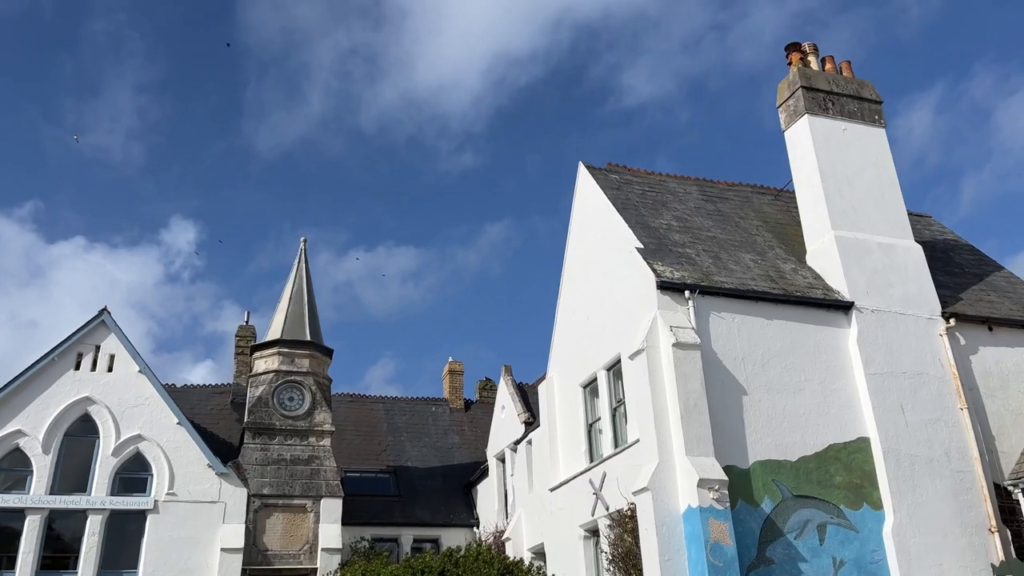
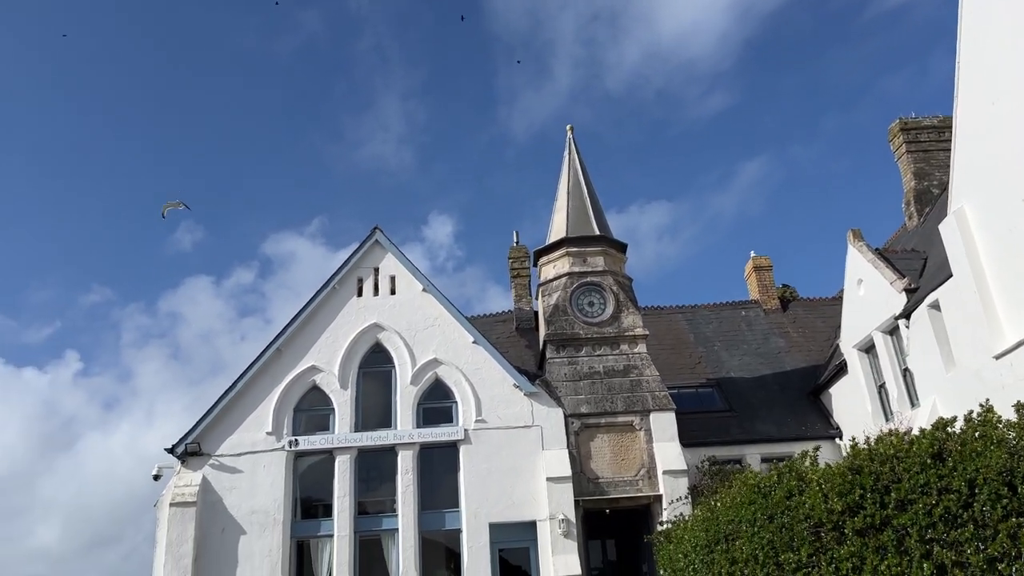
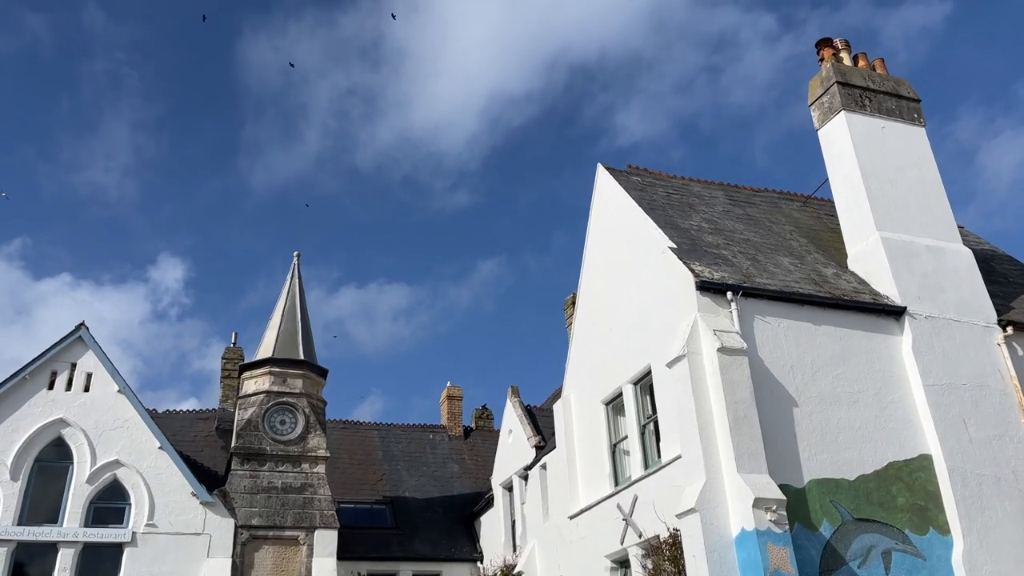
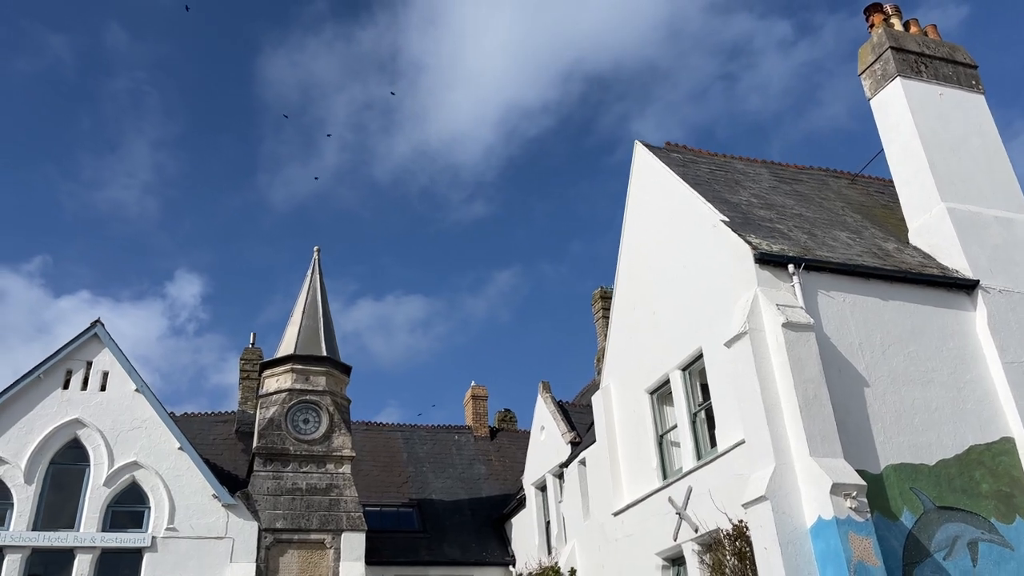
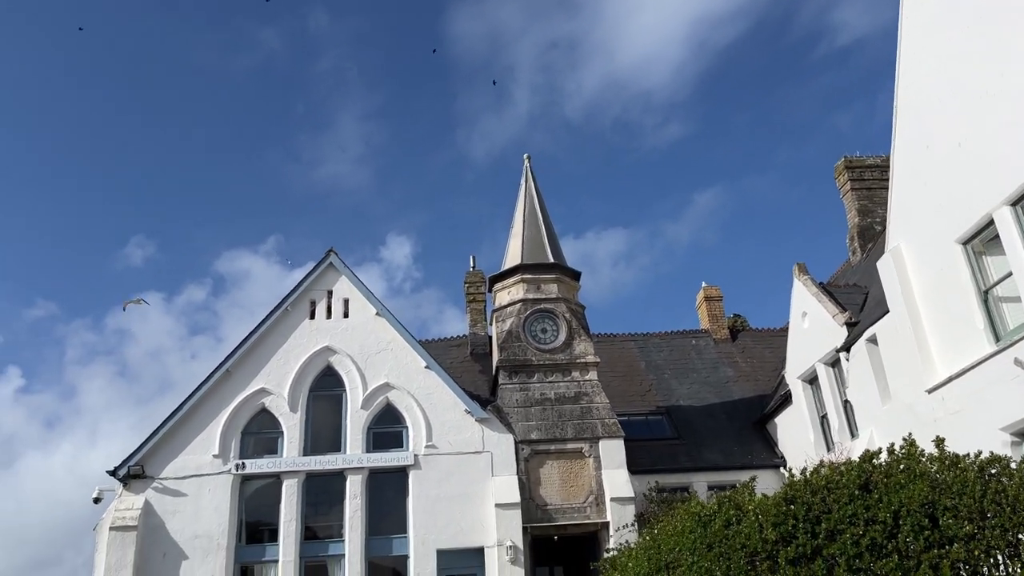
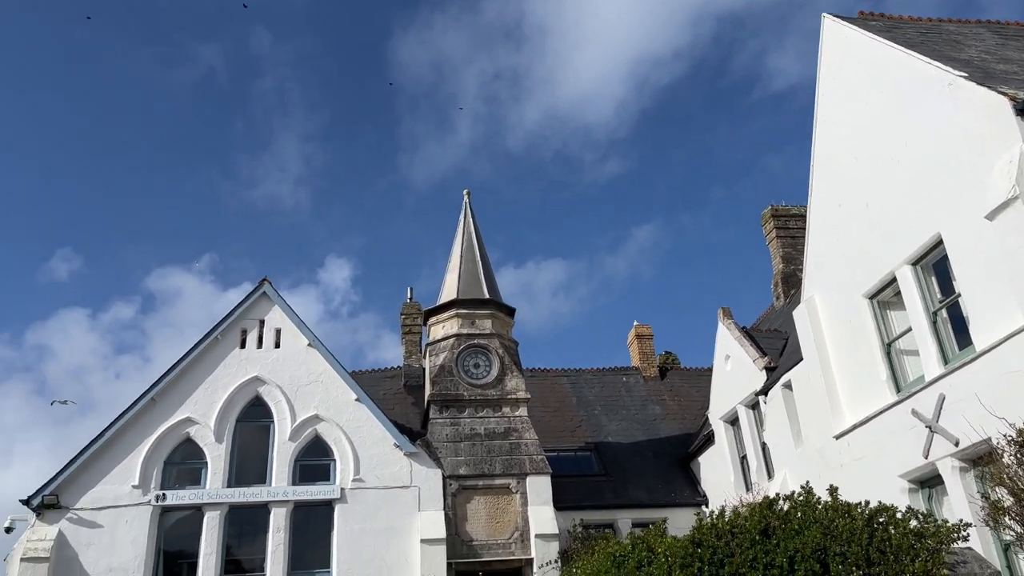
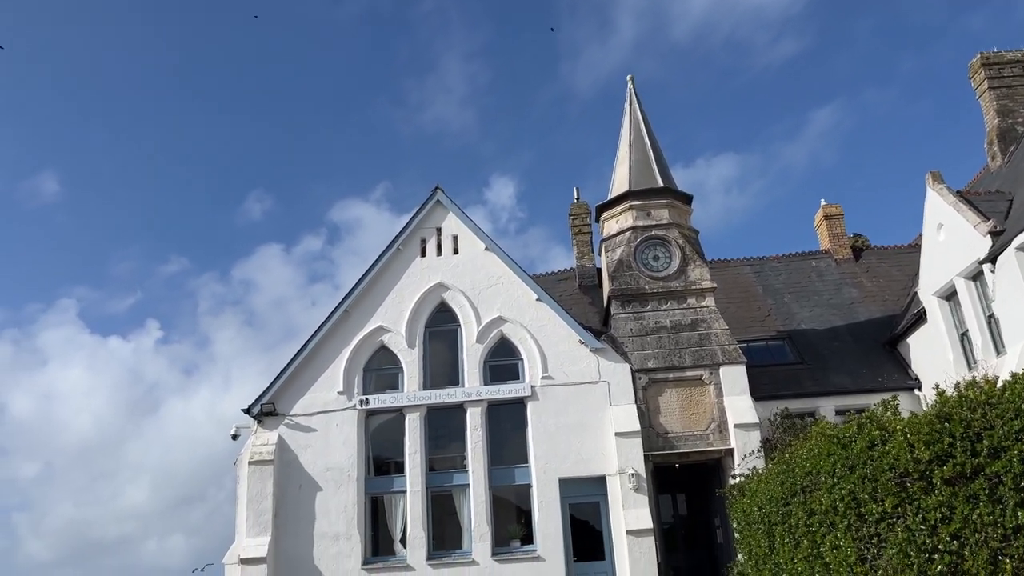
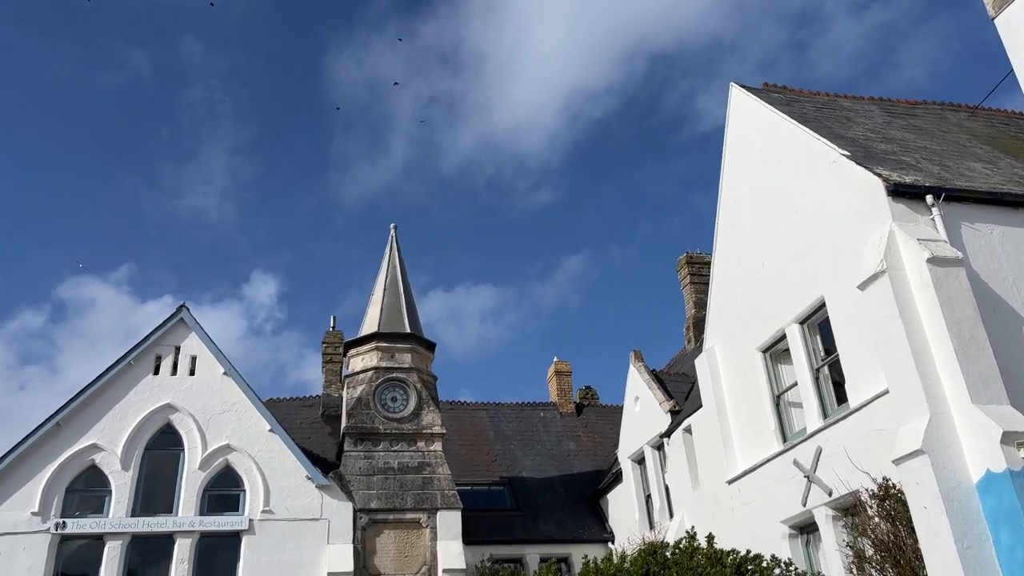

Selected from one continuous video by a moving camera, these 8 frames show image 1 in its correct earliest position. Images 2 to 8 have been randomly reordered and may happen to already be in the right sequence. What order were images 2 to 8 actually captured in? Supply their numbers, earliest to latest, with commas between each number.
3, 4, 8, 6, 5, 2, 7
